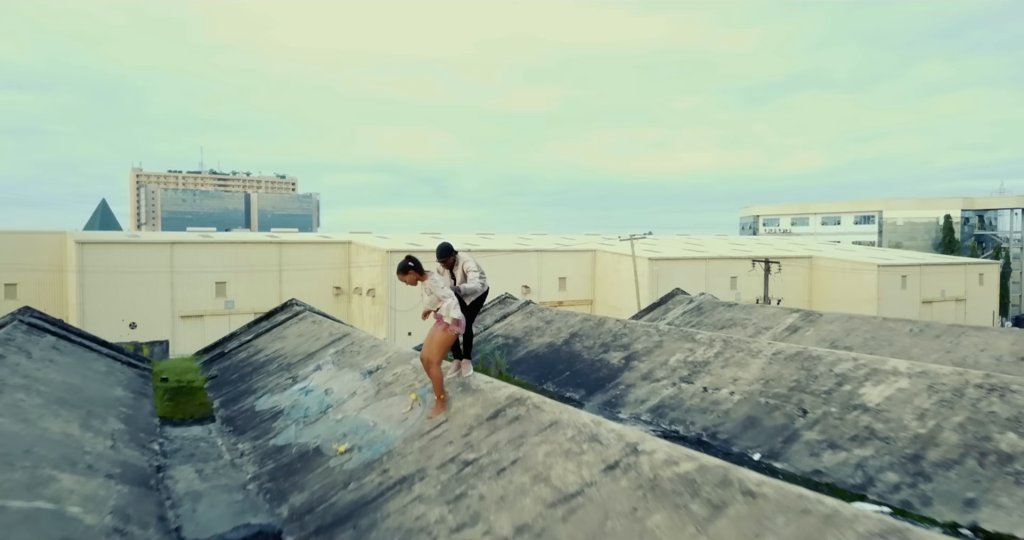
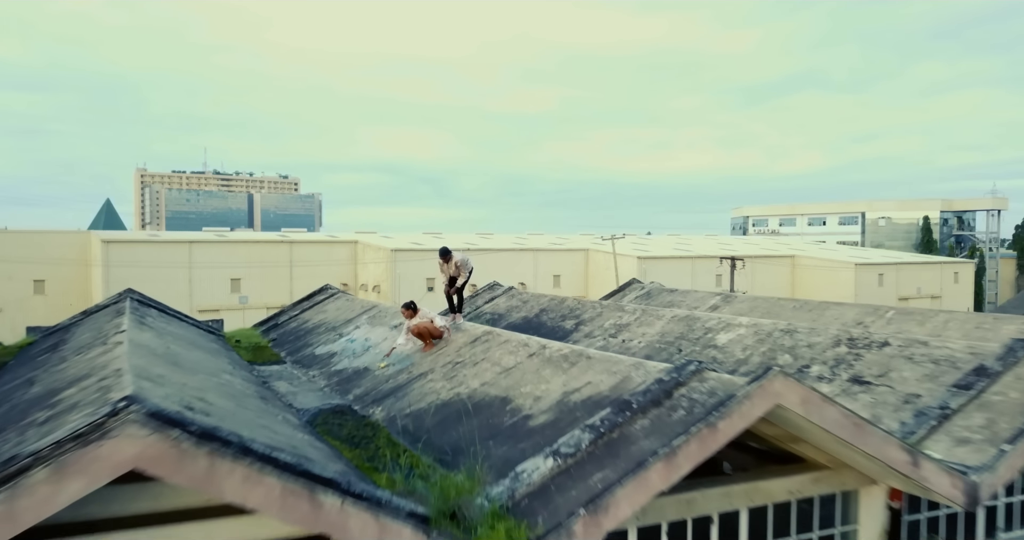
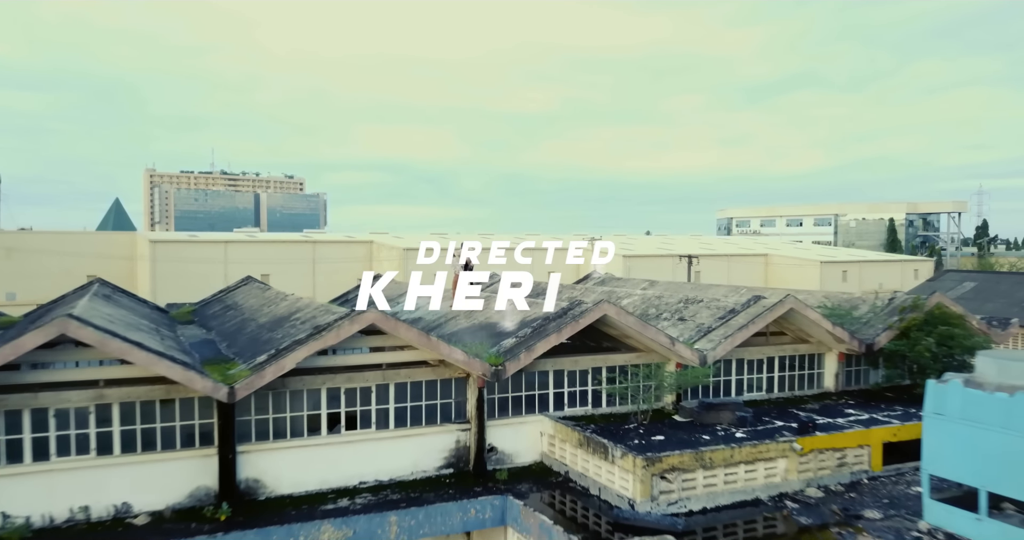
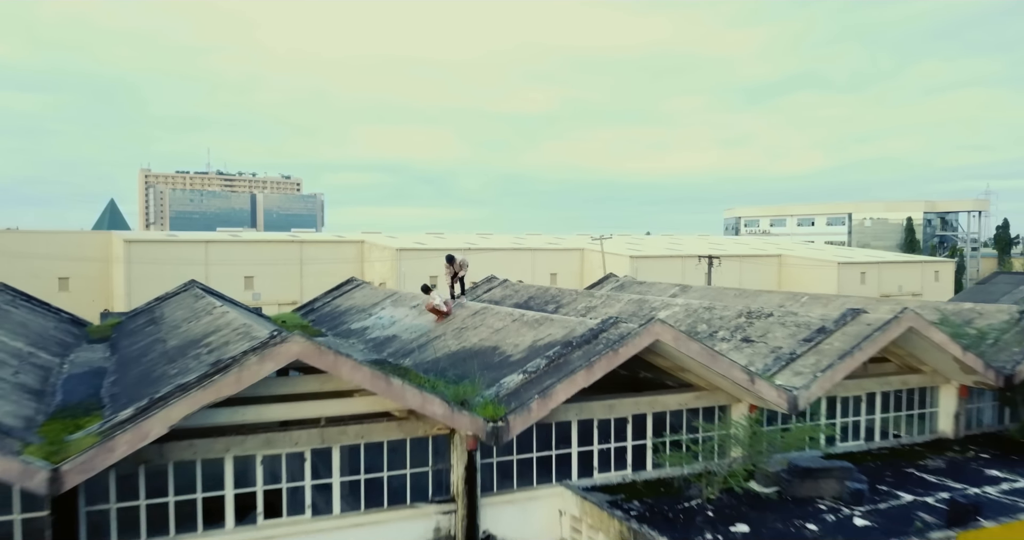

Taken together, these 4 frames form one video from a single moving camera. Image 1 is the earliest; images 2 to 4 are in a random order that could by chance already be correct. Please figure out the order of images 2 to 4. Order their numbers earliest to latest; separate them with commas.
2, 4, 3
